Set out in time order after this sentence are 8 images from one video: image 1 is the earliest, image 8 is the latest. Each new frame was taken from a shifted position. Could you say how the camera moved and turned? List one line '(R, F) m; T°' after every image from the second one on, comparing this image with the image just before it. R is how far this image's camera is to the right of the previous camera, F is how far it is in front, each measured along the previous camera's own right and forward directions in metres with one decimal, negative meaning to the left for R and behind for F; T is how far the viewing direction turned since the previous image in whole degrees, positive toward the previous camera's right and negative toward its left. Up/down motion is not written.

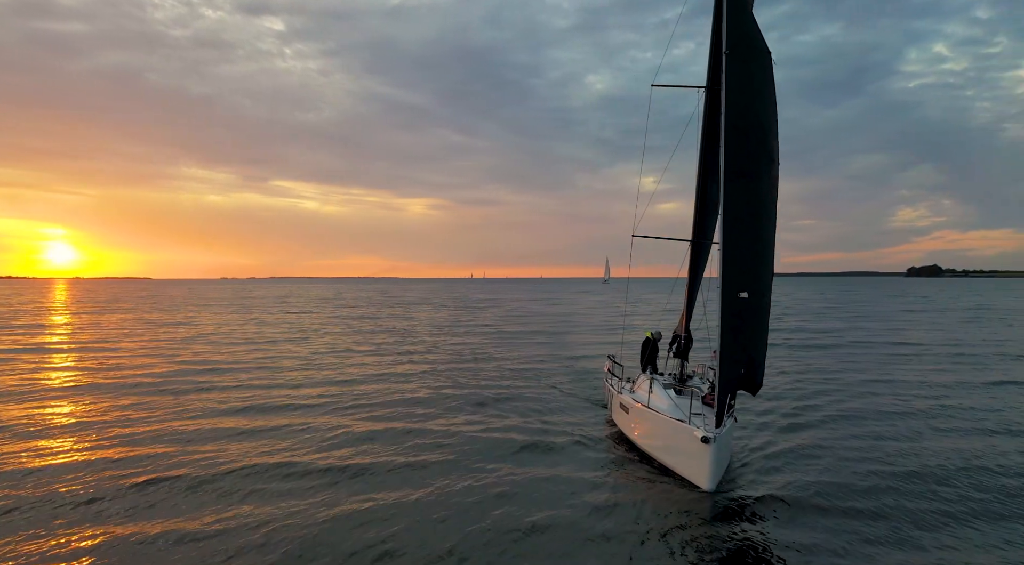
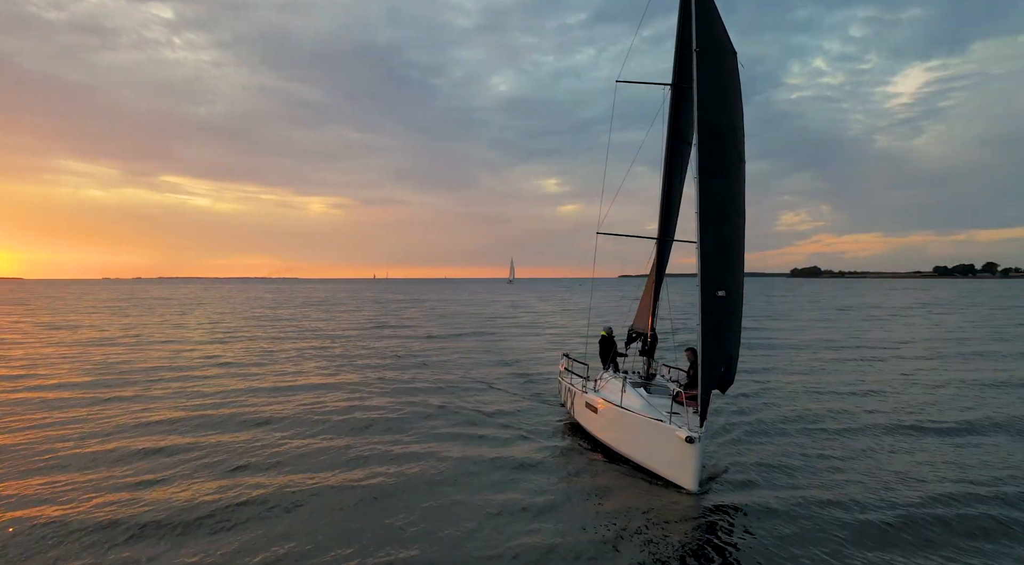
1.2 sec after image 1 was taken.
(-0.8, +0.5) m; +6°
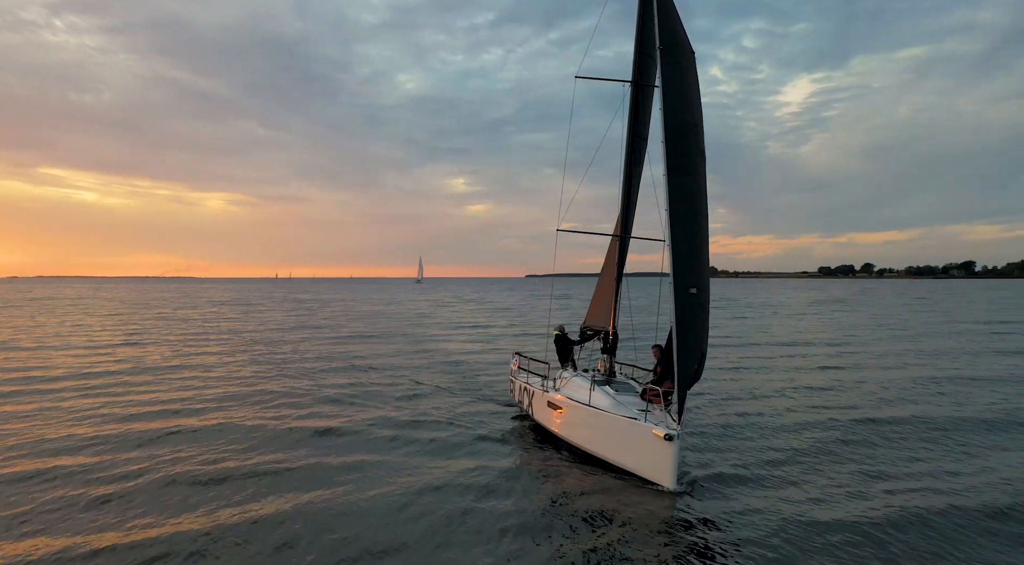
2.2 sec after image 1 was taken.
(-0.7, +0.4) m; +6°
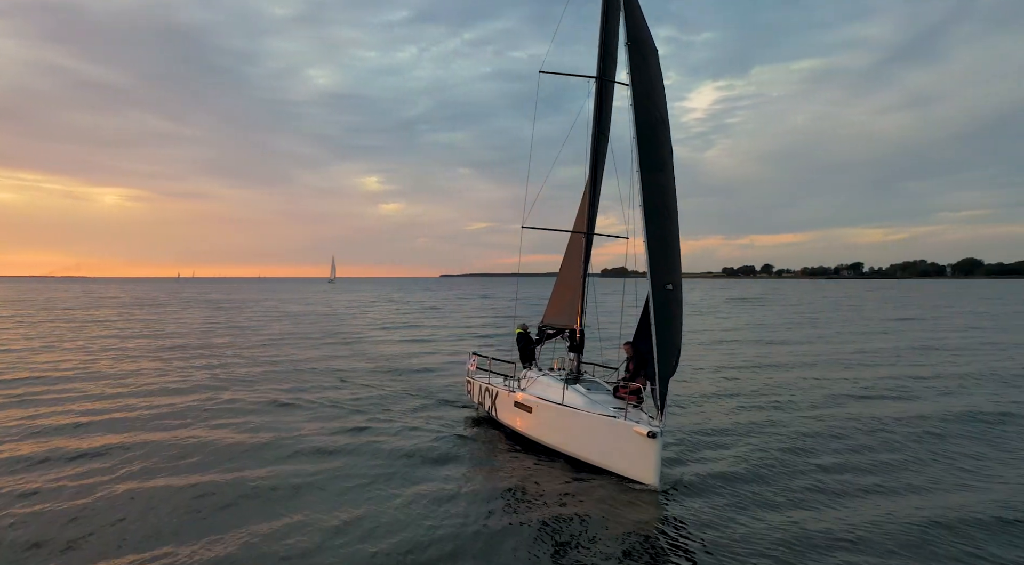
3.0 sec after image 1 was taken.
(-0.7, +0.3) m; +6°
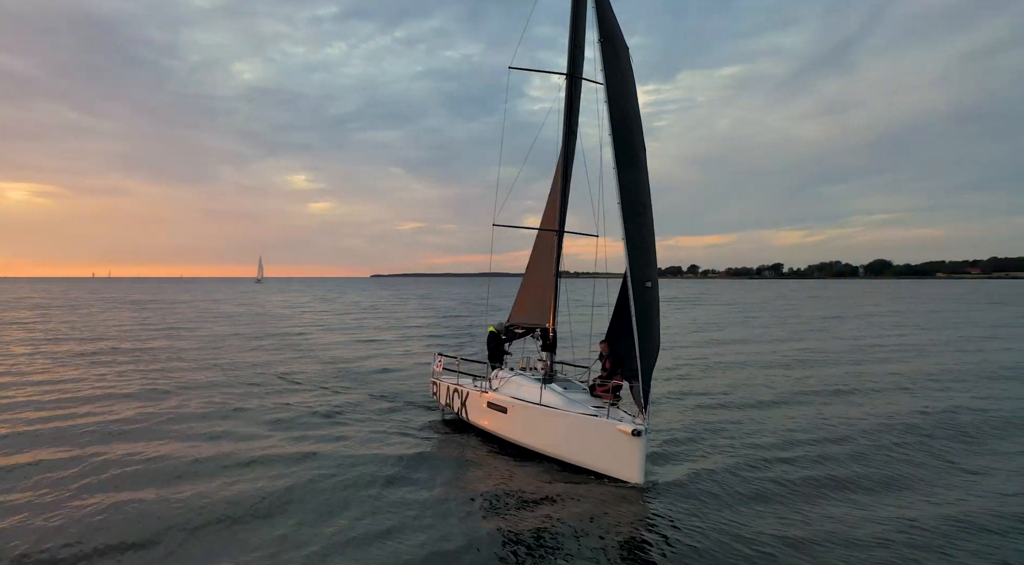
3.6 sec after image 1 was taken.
(-0.5, +0.2) m; +4°
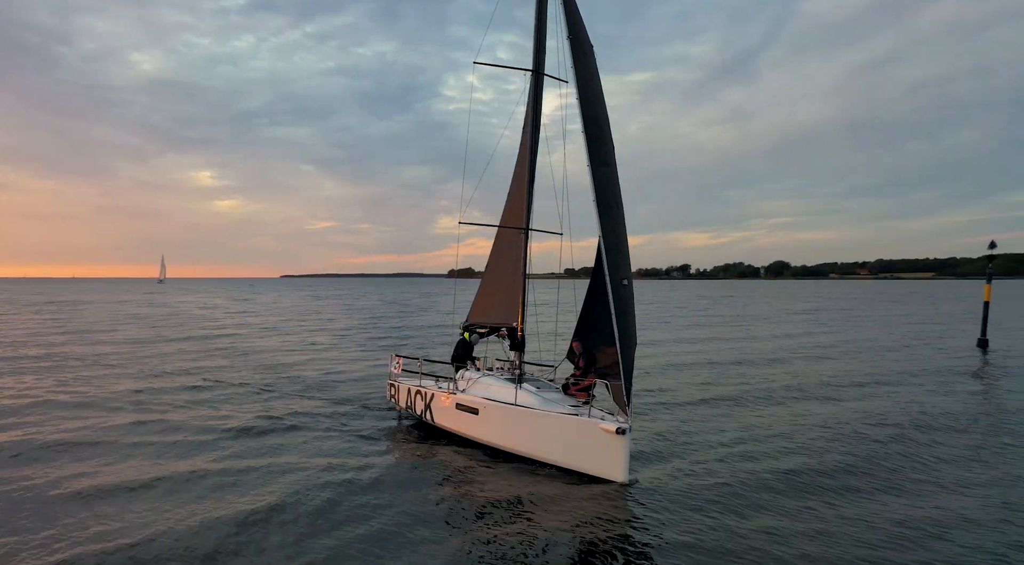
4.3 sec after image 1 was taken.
(-0.7, +0.2) m; +6°
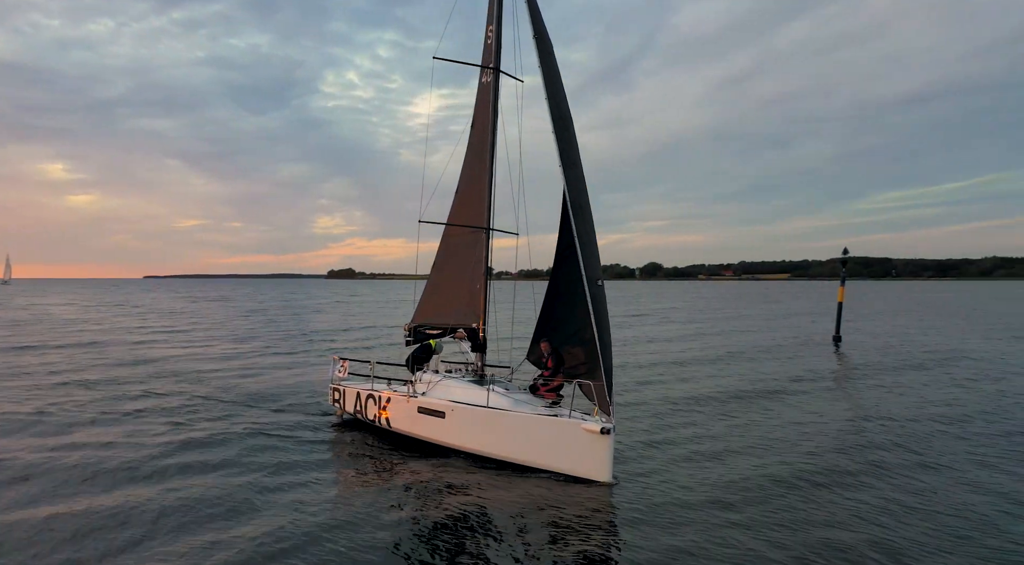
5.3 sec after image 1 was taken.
(-1.1, +0.2) m; +8°
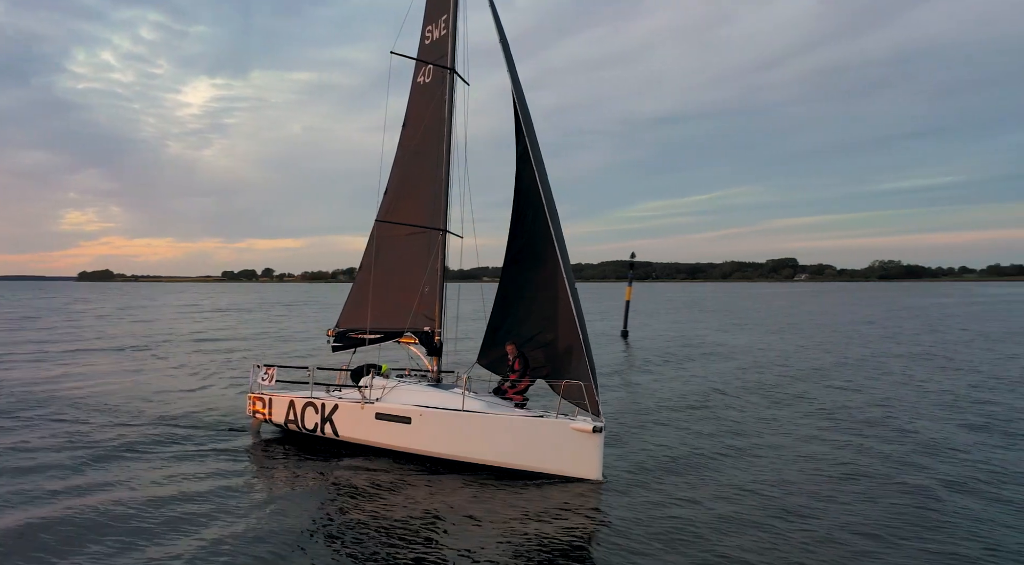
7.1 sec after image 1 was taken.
(-1.9, +0.2) m; +12°
